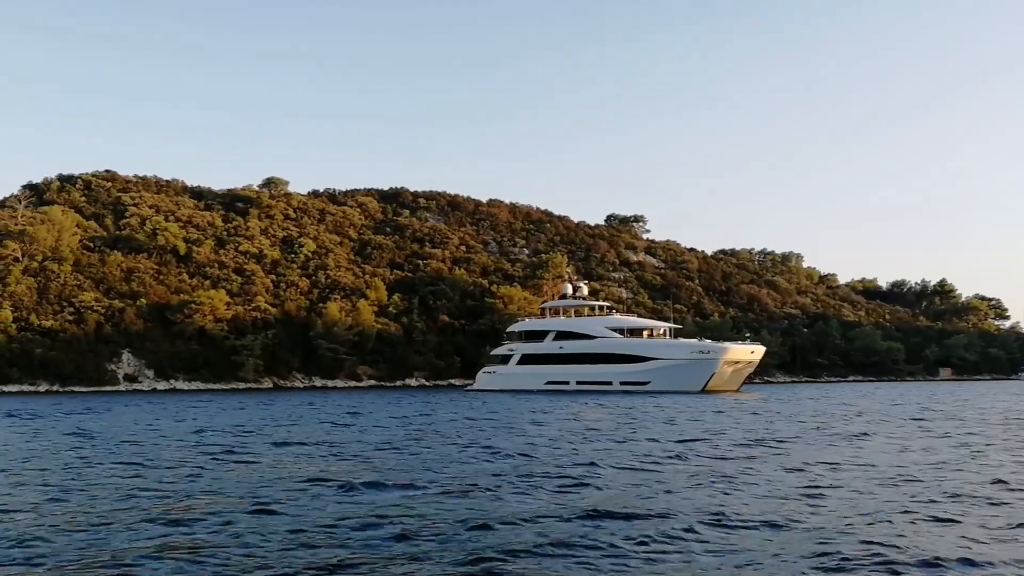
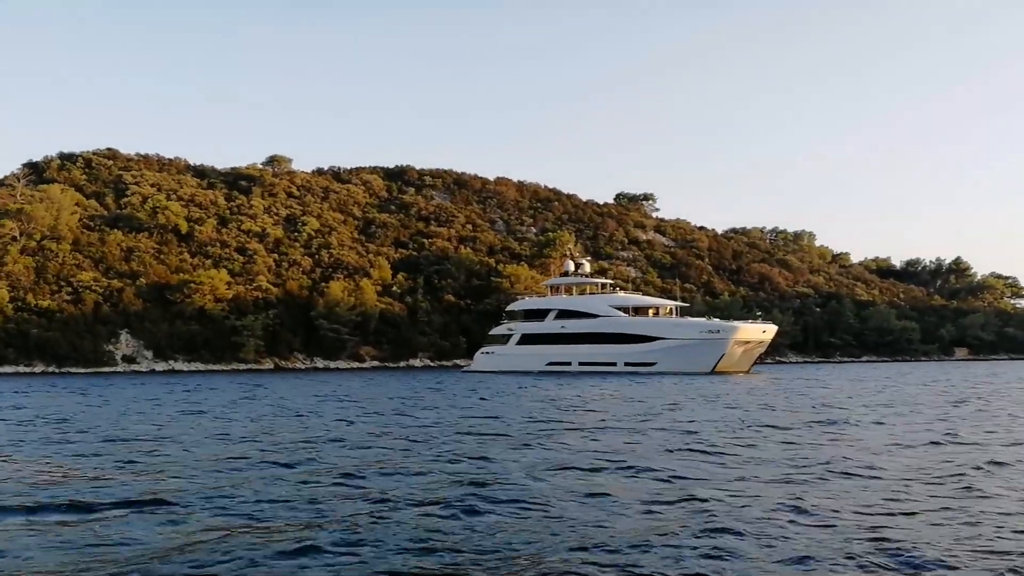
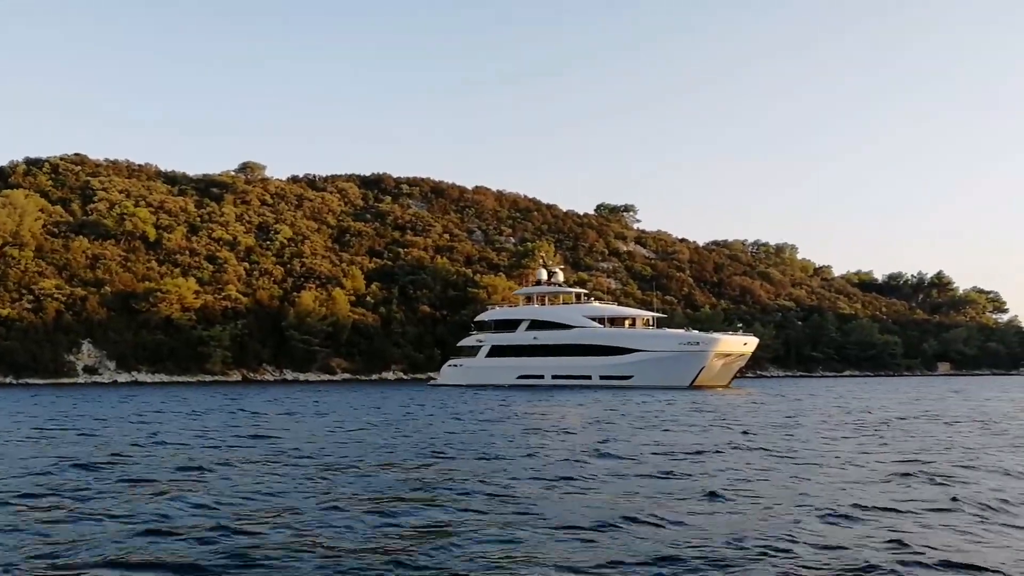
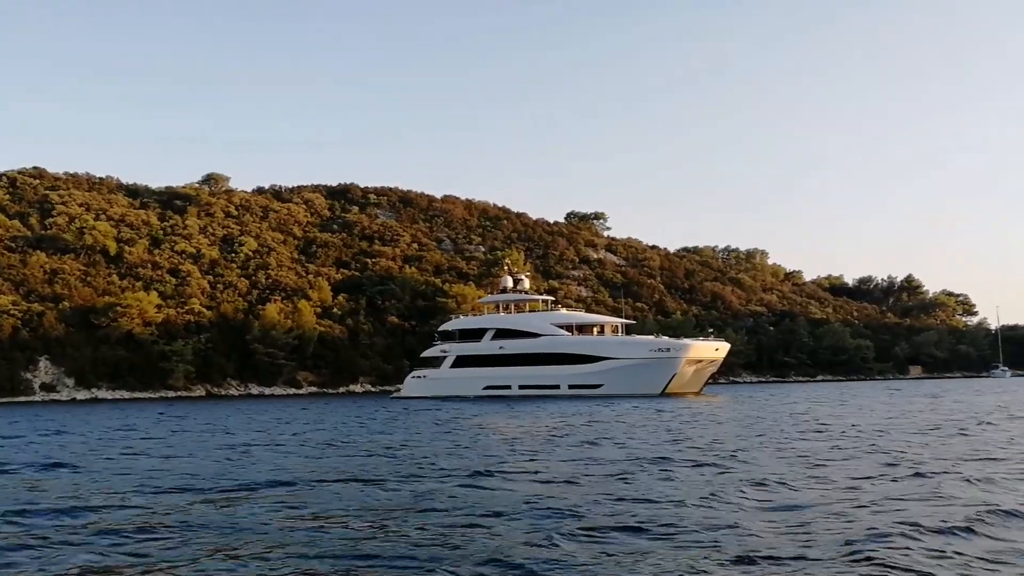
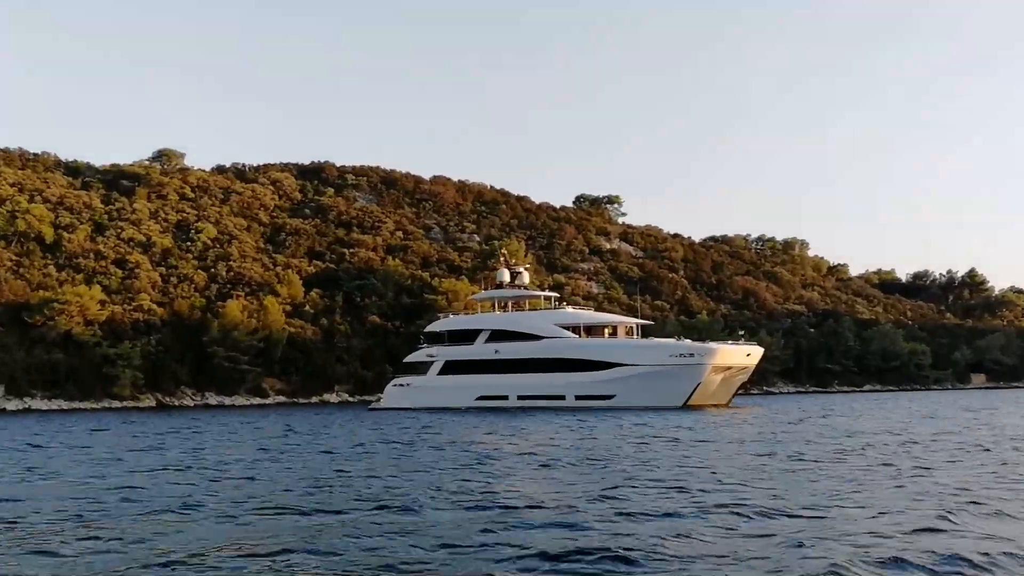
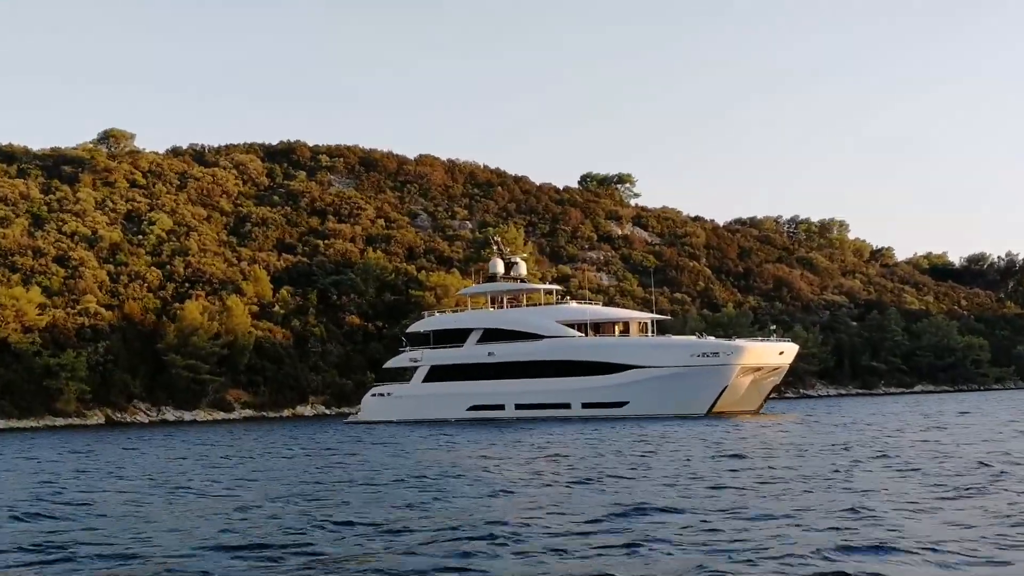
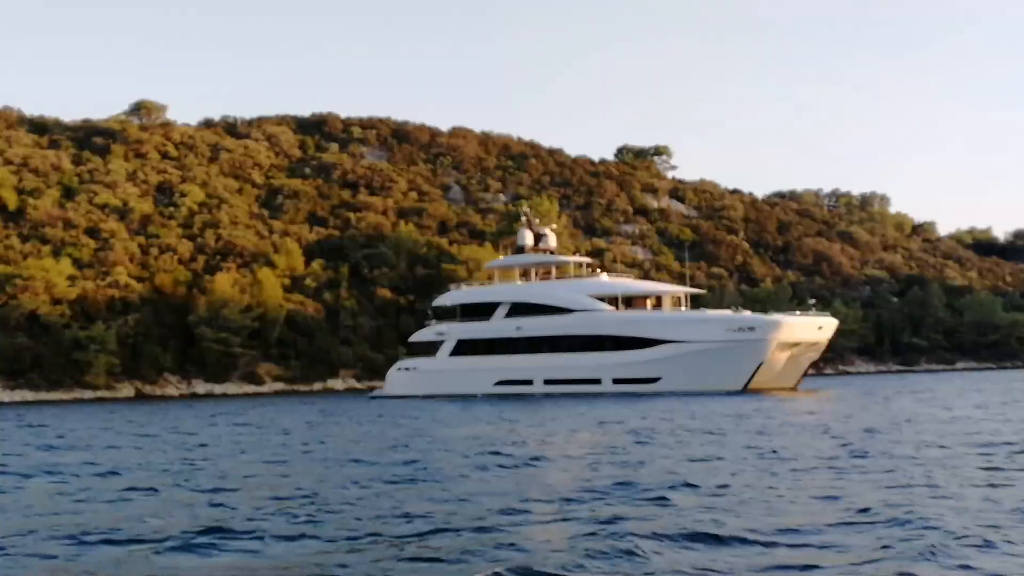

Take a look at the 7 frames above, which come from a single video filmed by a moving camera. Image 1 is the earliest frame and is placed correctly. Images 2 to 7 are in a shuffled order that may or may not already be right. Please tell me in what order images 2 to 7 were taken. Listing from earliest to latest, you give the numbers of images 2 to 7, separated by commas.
2, 3, 4, 5, 6, 7
